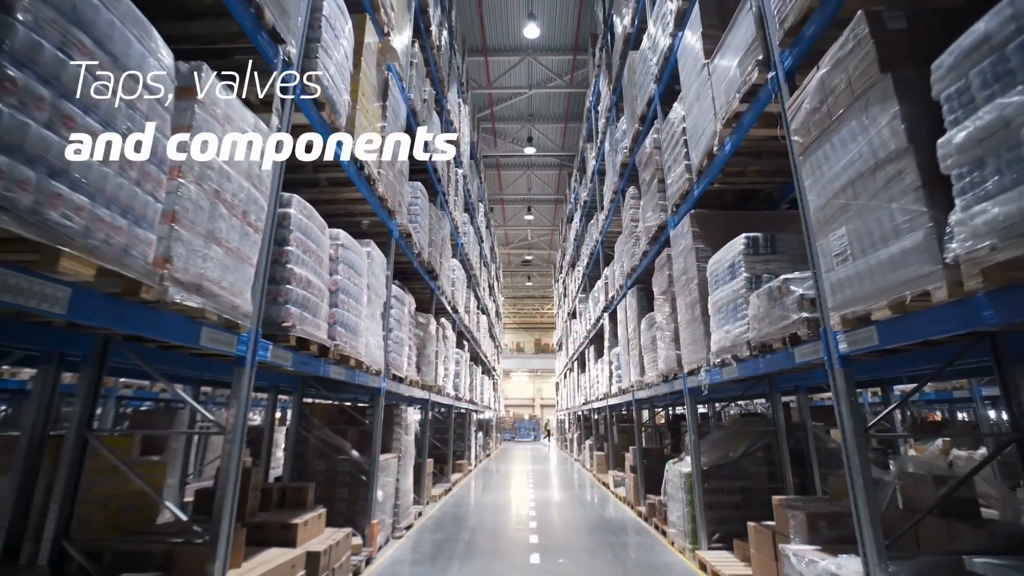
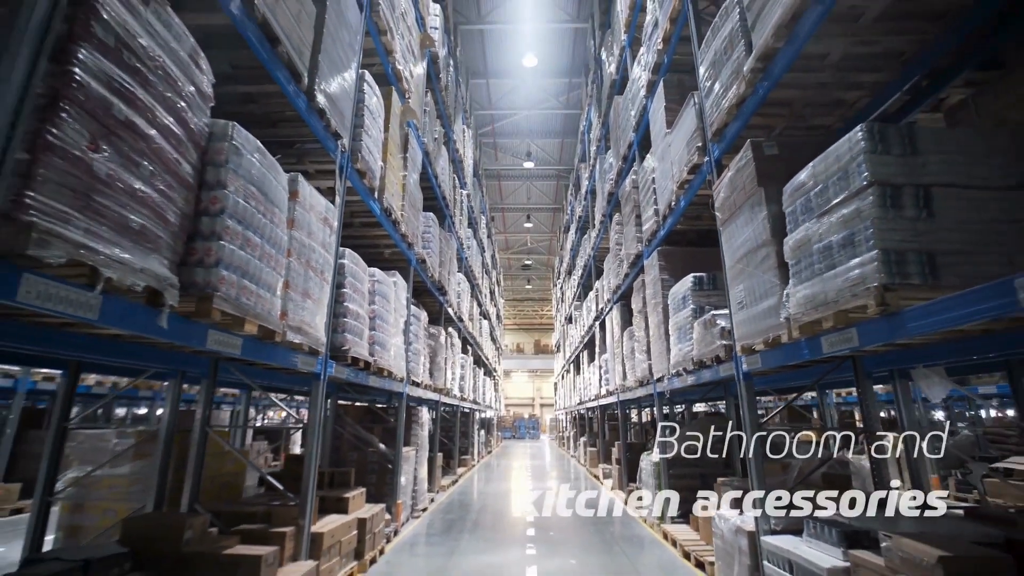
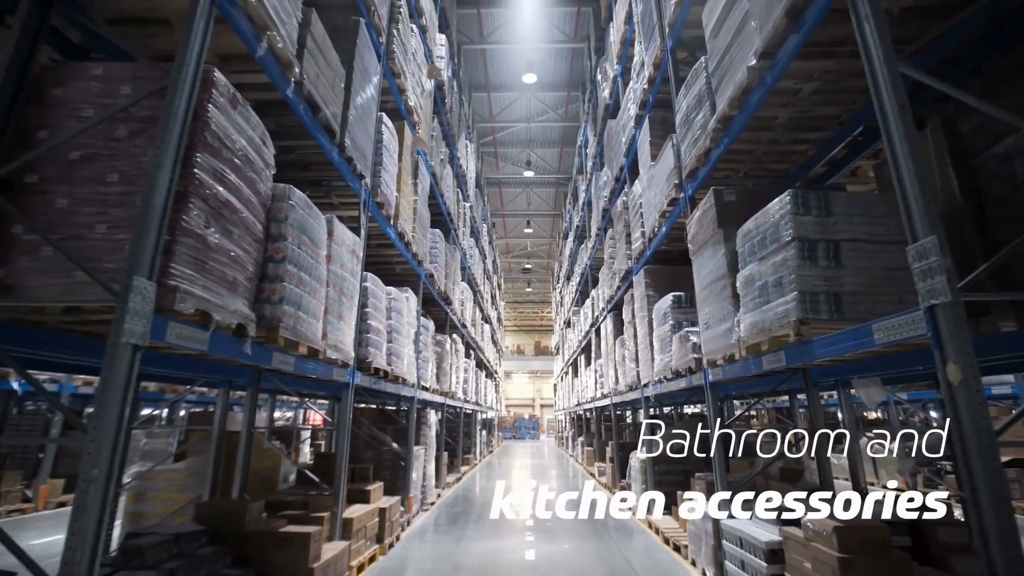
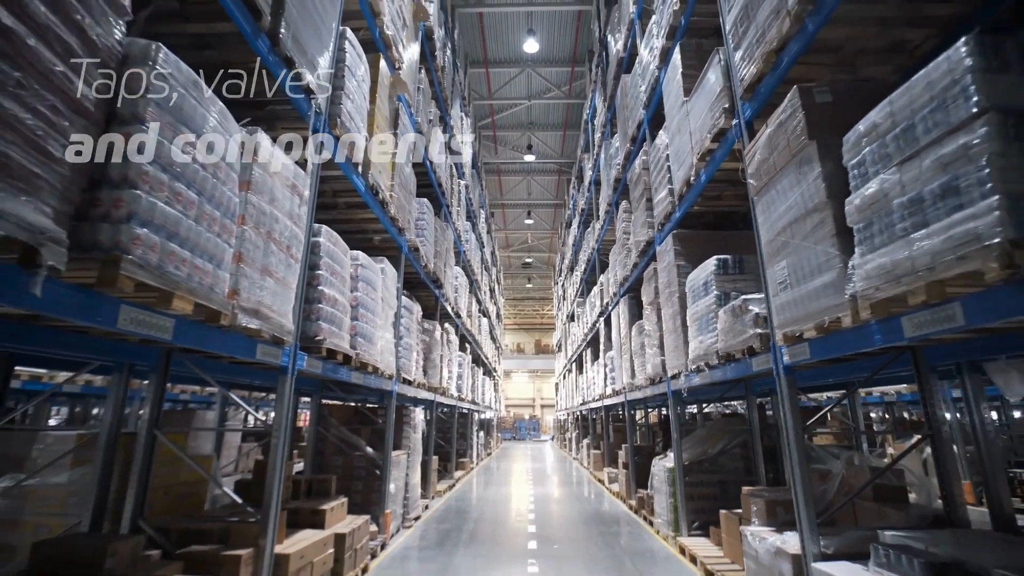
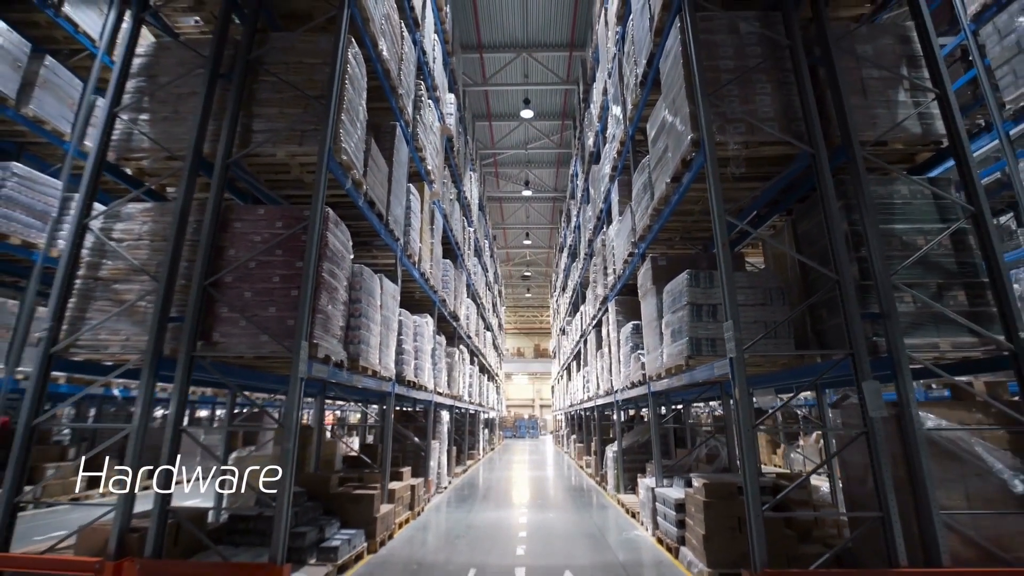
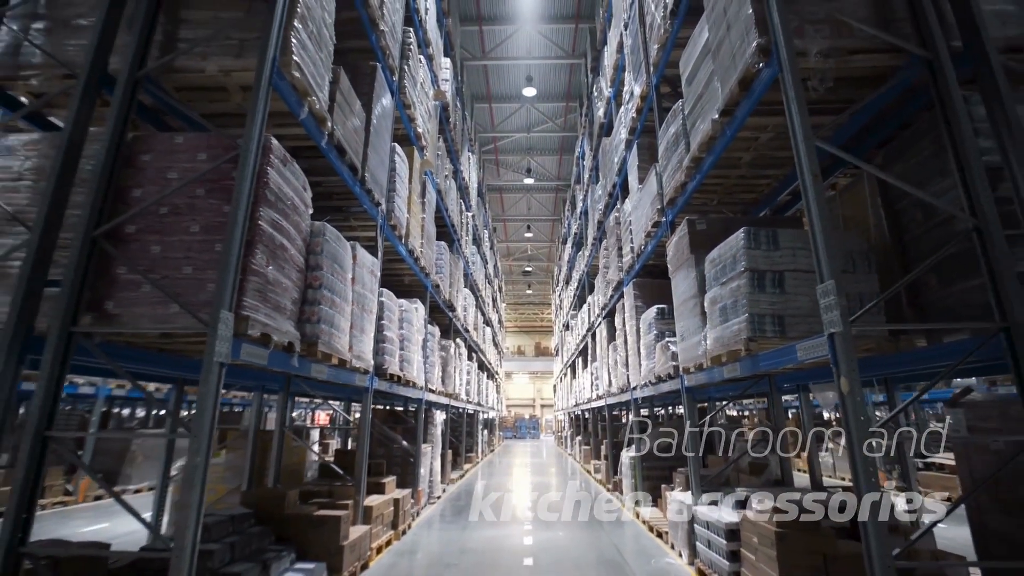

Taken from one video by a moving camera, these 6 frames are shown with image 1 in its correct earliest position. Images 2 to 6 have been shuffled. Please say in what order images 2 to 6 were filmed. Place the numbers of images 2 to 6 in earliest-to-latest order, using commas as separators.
4, 2, 3, 6, 5
